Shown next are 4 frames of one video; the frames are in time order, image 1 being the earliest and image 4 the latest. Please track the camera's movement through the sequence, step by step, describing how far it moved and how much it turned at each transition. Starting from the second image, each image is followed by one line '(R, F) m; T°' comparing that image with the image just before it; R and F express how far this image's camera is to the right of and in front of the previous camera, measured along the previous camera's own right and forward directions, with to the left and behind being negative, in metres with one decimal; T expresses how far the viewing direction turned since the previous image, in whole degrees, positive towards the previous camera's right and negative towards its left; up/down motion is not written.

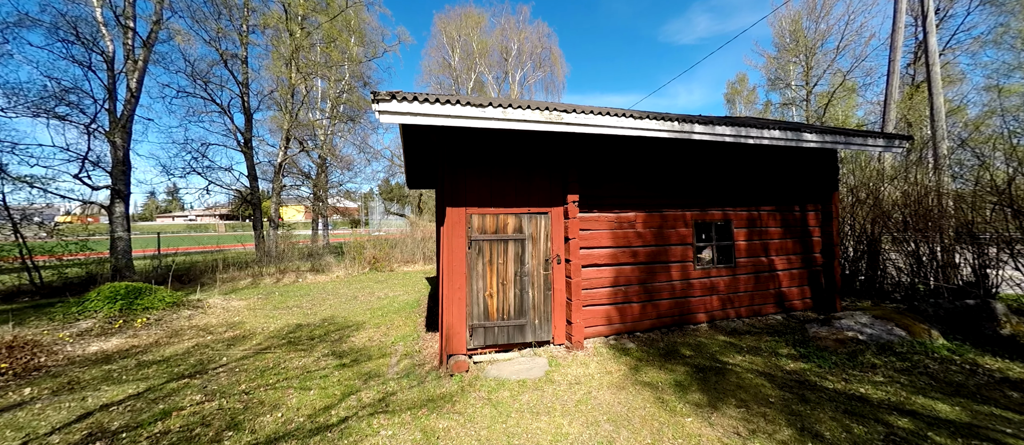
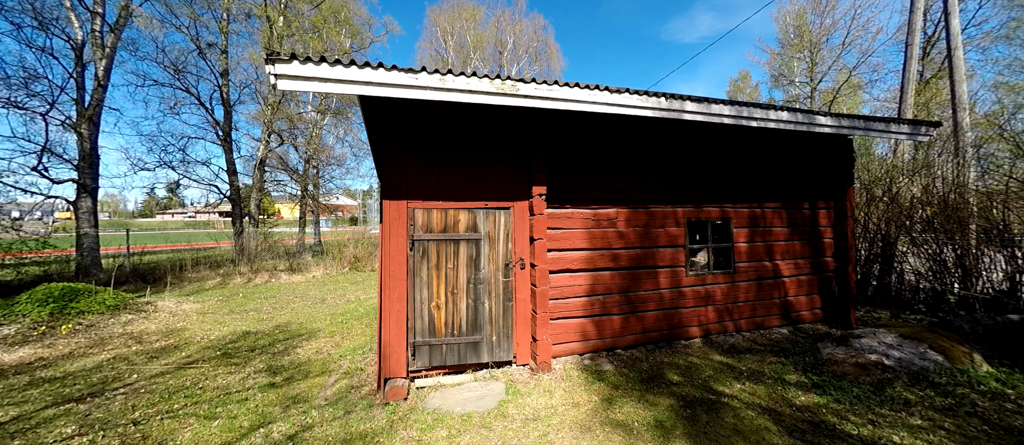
(+0.5, +0.7) m; 0°
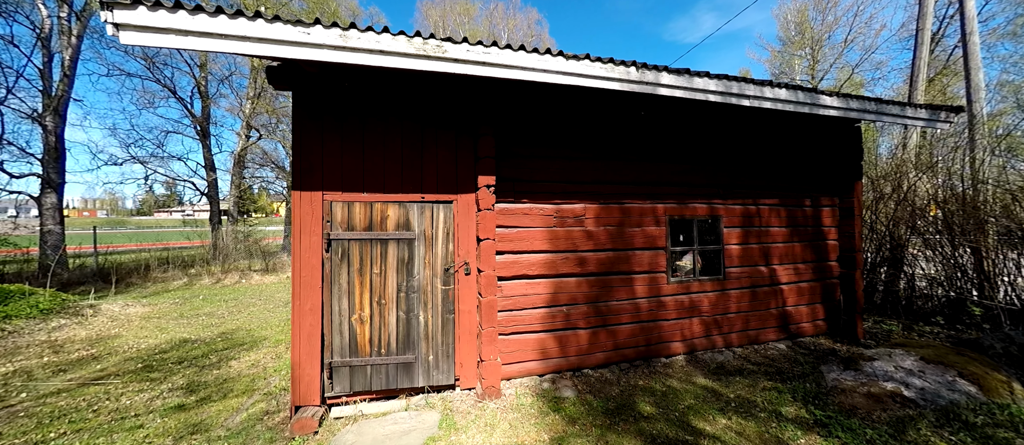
(+0.5, +0.6) m; 0°
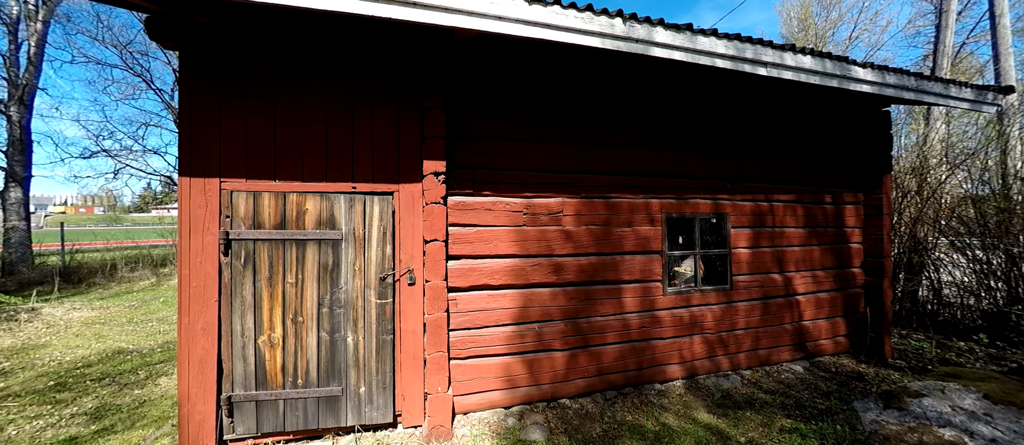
(+0.3, +0.6) m; 0°
